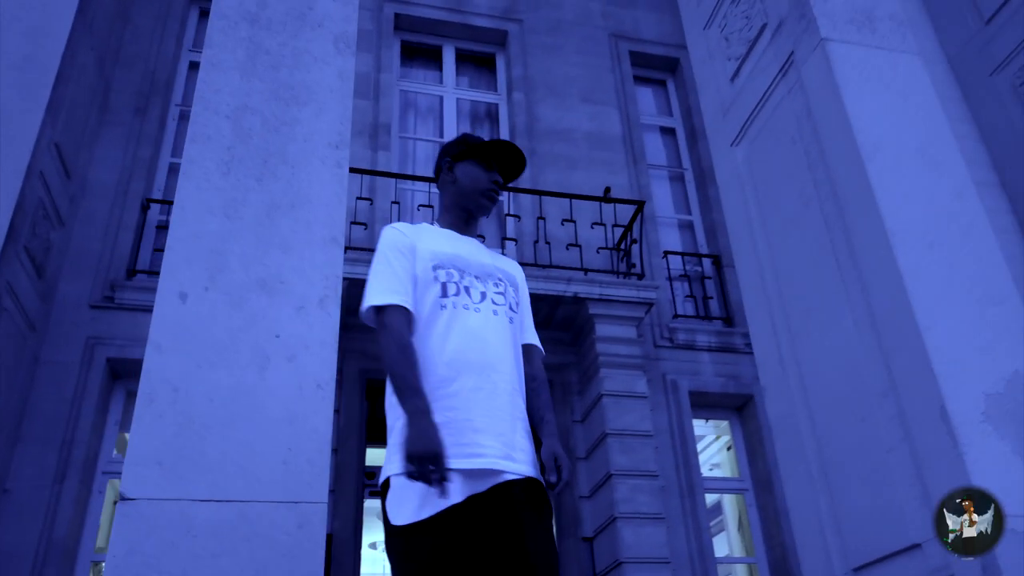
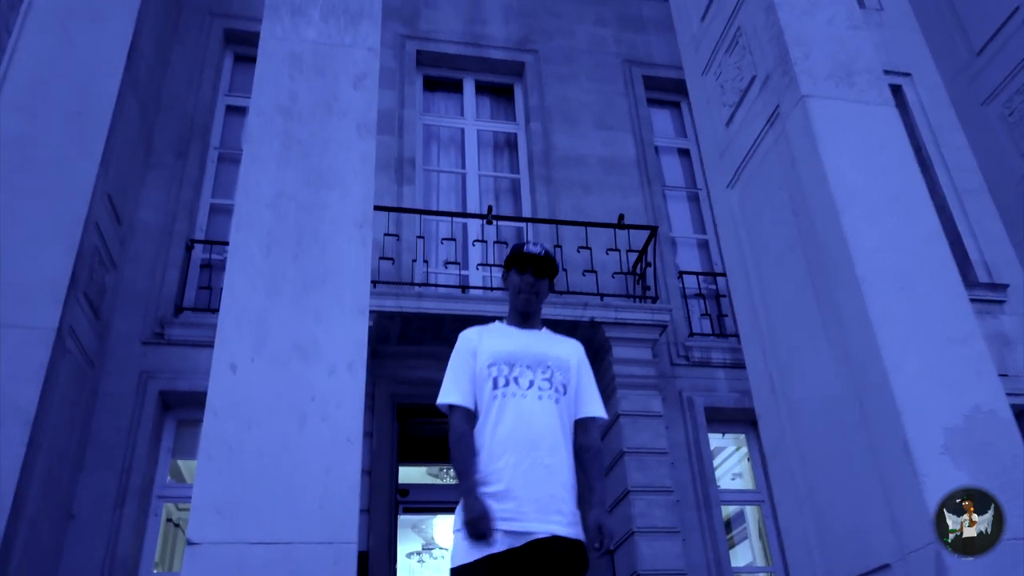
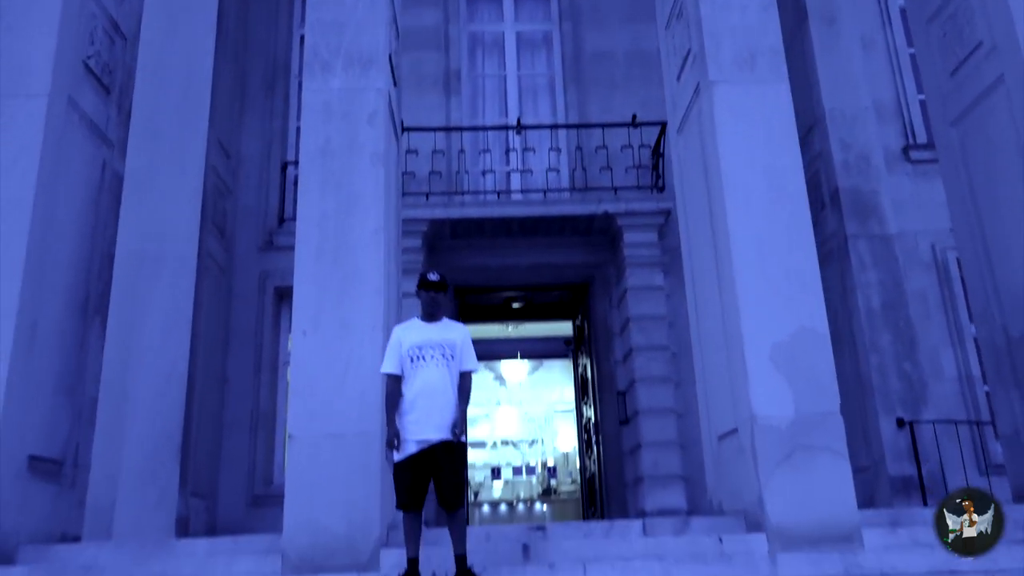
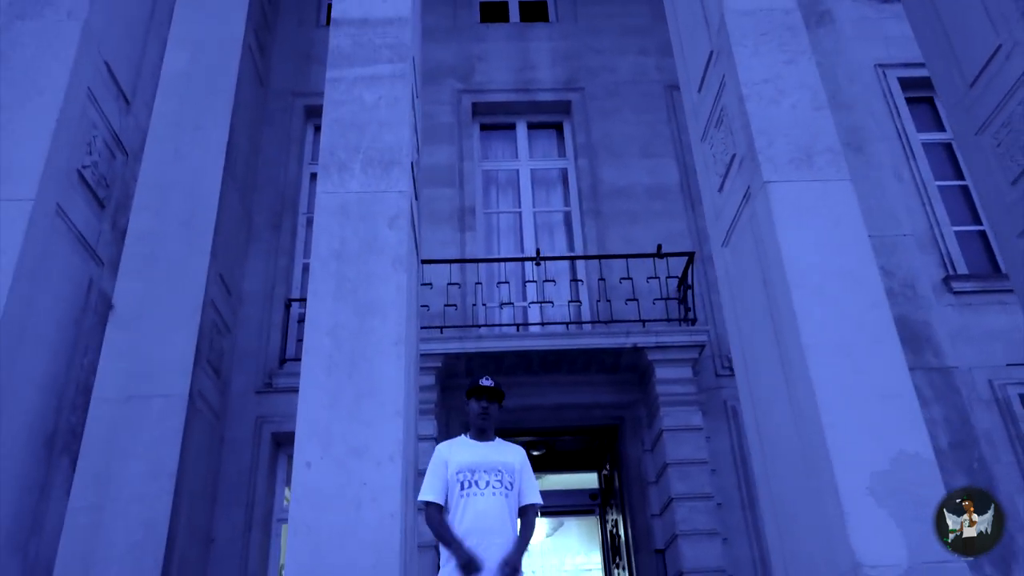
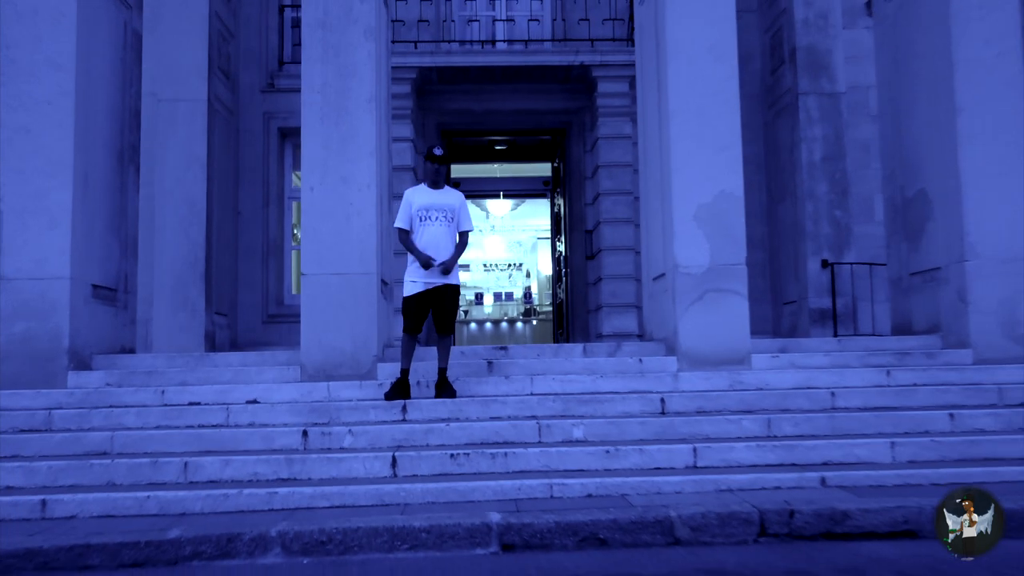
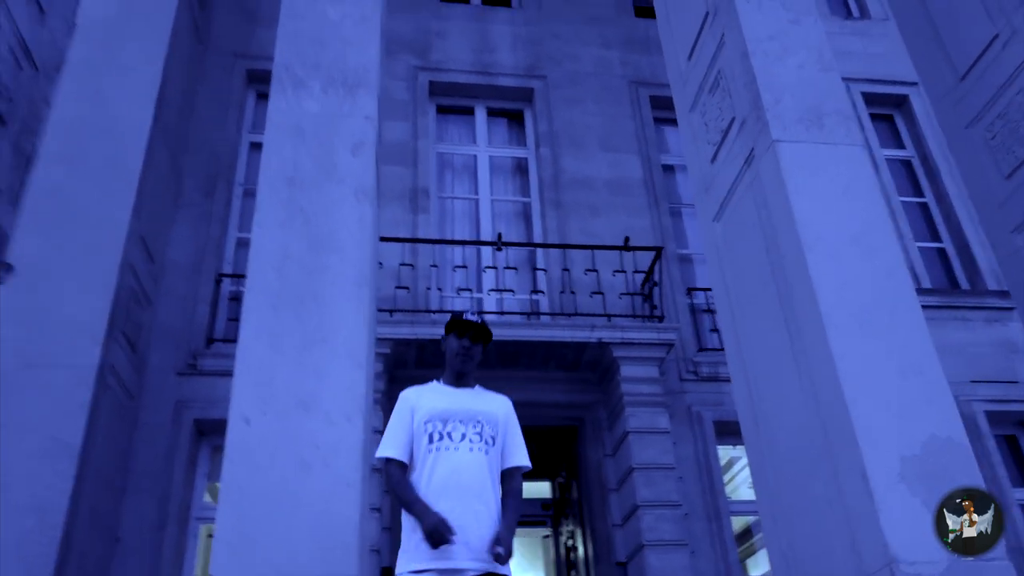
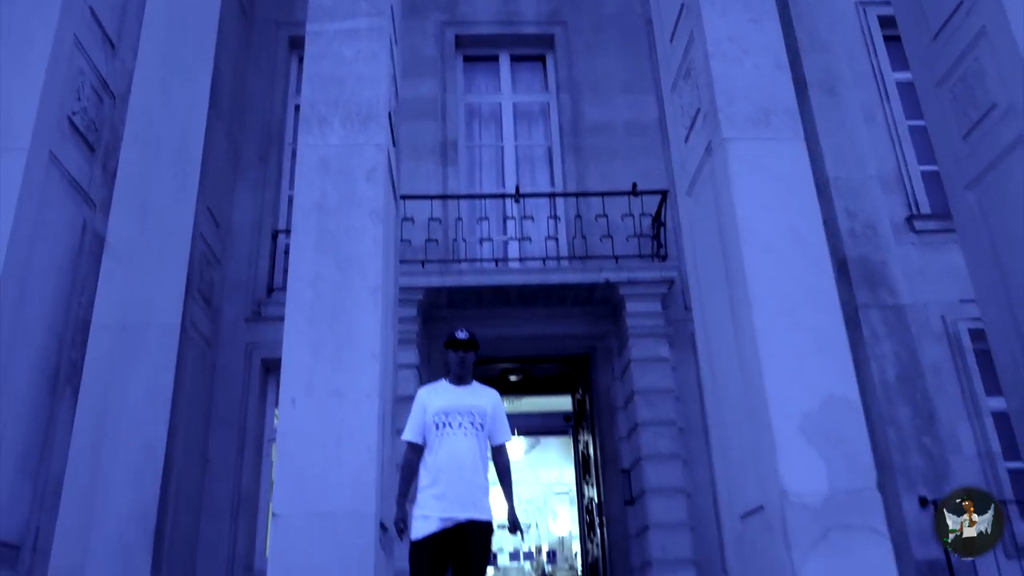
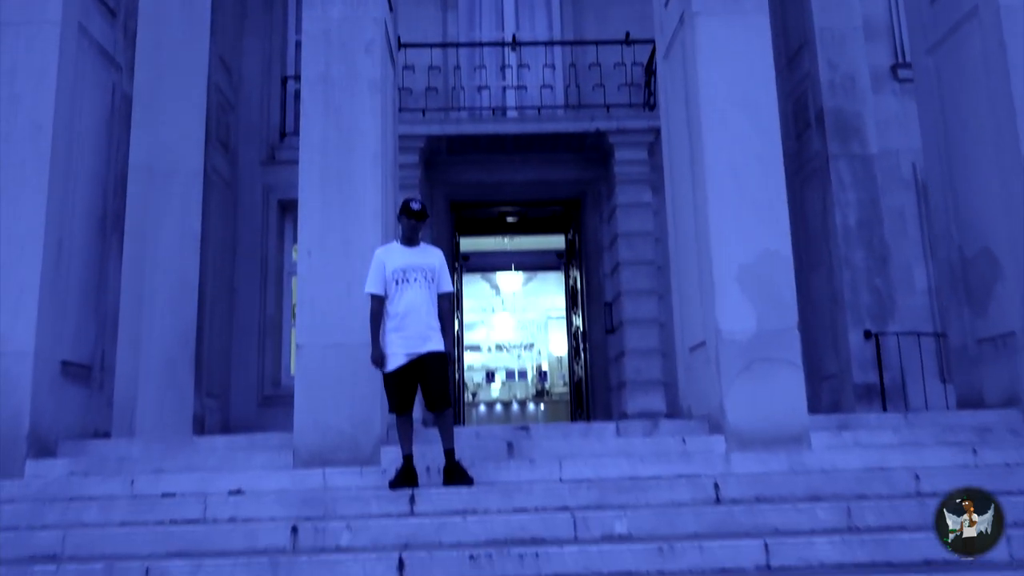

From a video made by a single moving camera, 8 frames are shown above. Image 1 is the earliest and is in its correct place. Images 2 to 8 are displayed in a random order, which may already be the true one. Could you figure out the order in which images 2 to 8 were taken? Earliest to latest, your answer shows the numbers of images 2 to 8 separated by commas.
2, 6, 4, 7, 3, 8, 5
